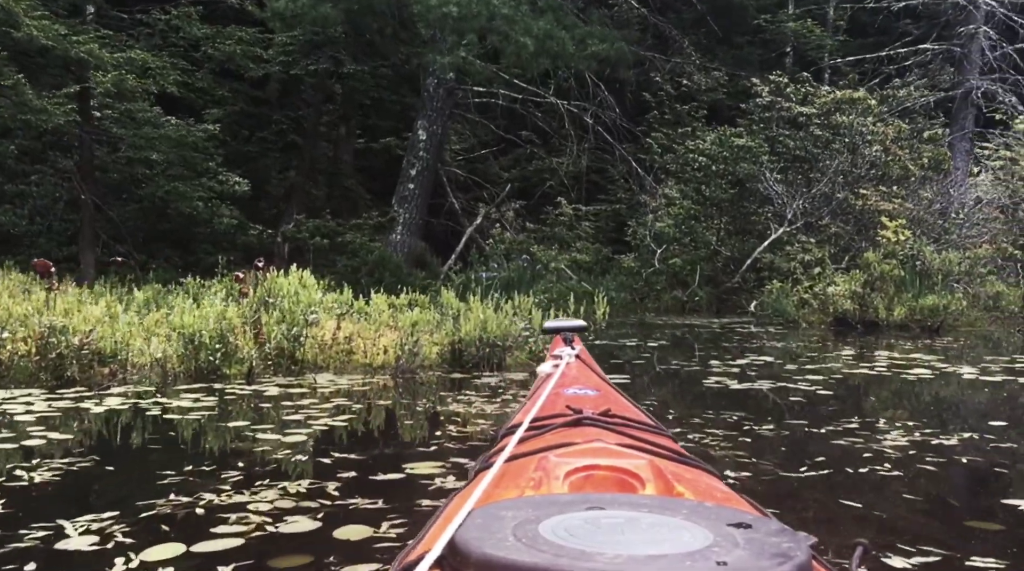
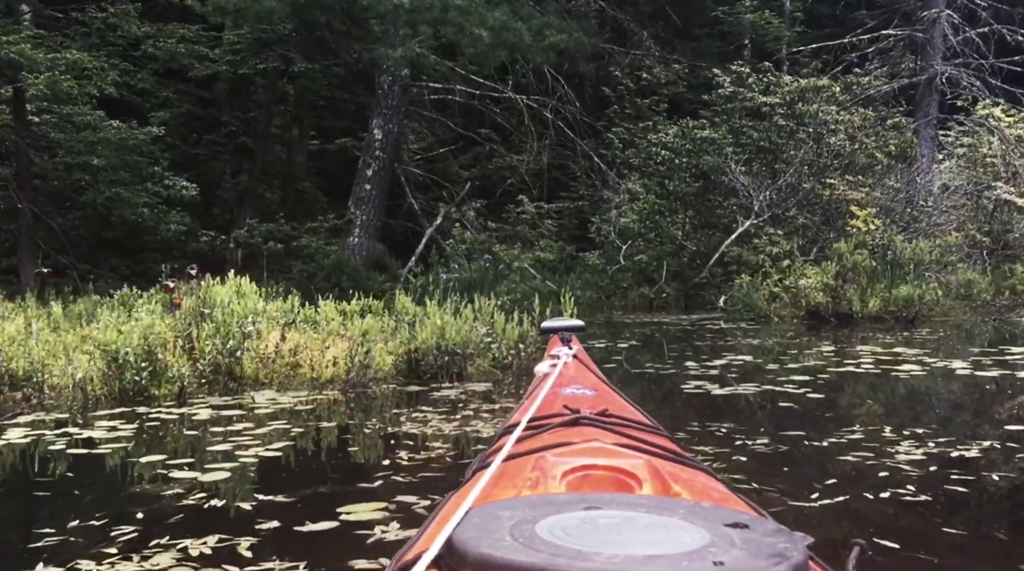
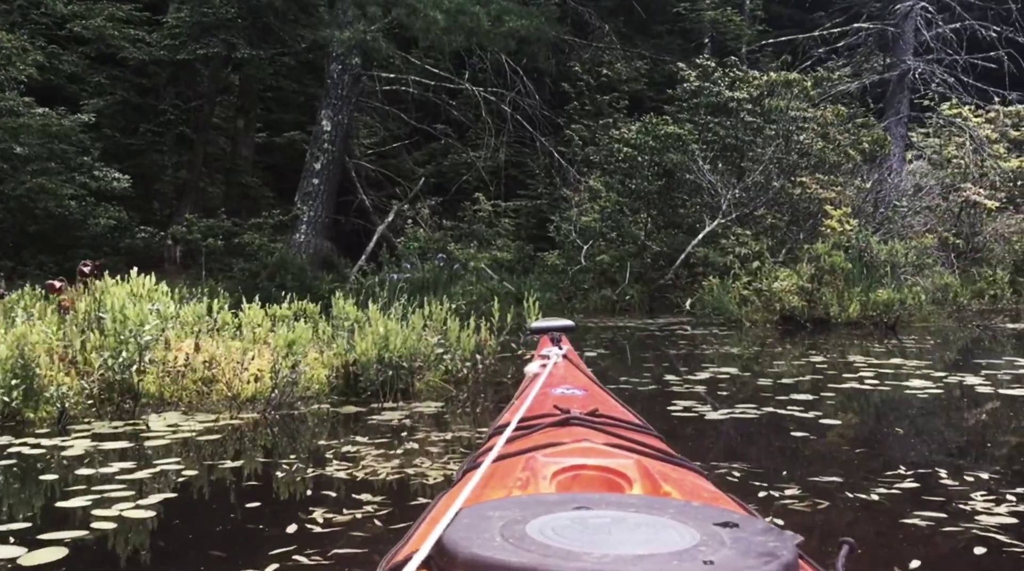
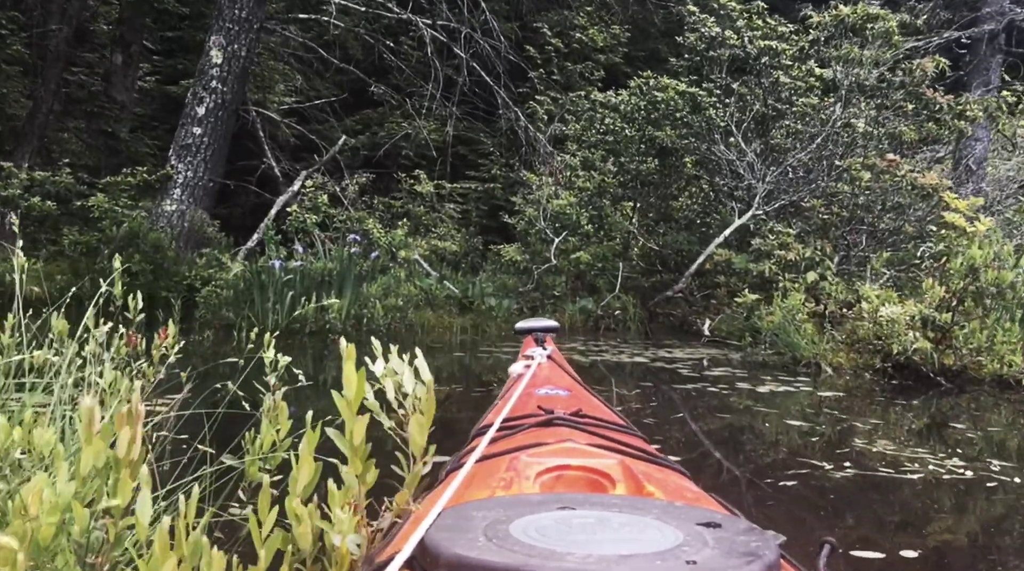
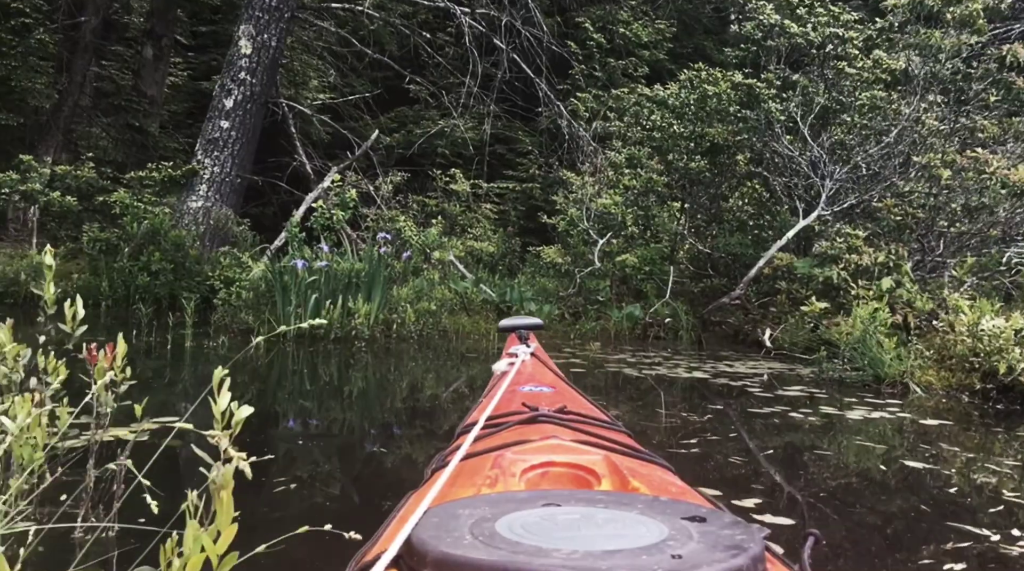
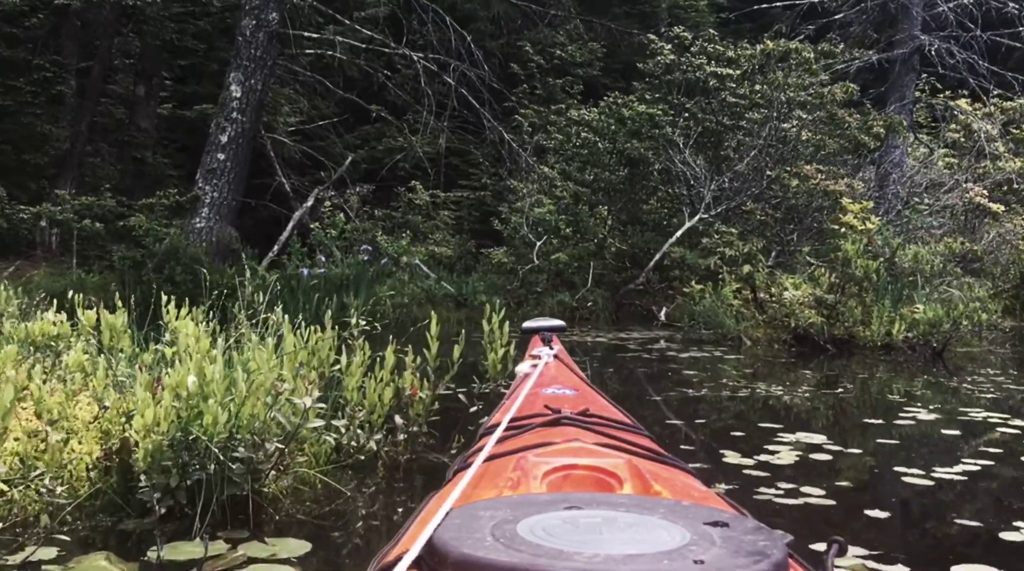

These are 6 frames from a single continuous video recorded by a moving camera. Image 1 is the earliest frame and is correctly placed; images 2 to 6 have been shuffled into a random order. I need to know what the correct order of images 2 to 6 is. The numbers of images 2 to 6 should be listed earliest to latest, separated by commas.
2, 3, 6, 4, 5
